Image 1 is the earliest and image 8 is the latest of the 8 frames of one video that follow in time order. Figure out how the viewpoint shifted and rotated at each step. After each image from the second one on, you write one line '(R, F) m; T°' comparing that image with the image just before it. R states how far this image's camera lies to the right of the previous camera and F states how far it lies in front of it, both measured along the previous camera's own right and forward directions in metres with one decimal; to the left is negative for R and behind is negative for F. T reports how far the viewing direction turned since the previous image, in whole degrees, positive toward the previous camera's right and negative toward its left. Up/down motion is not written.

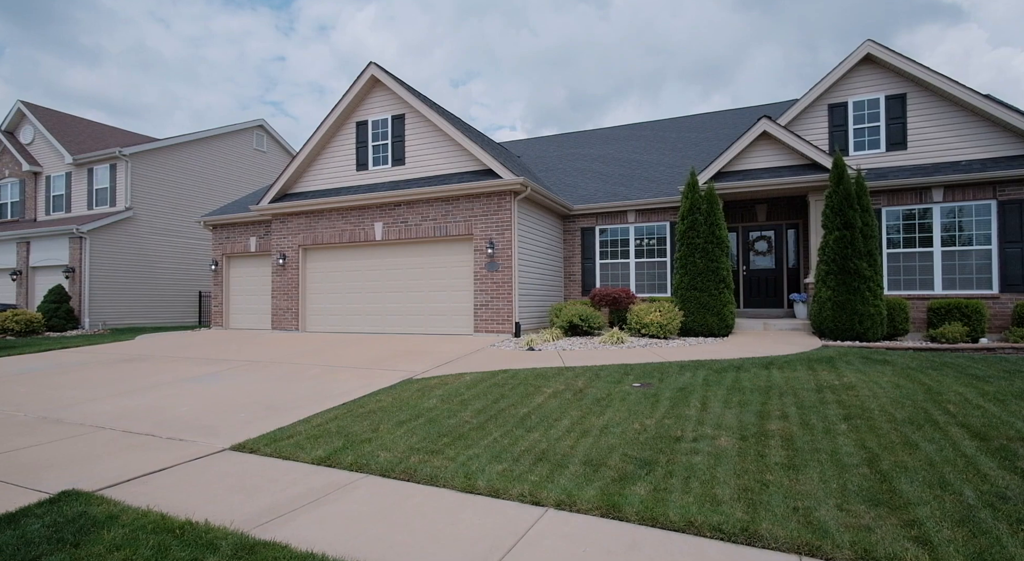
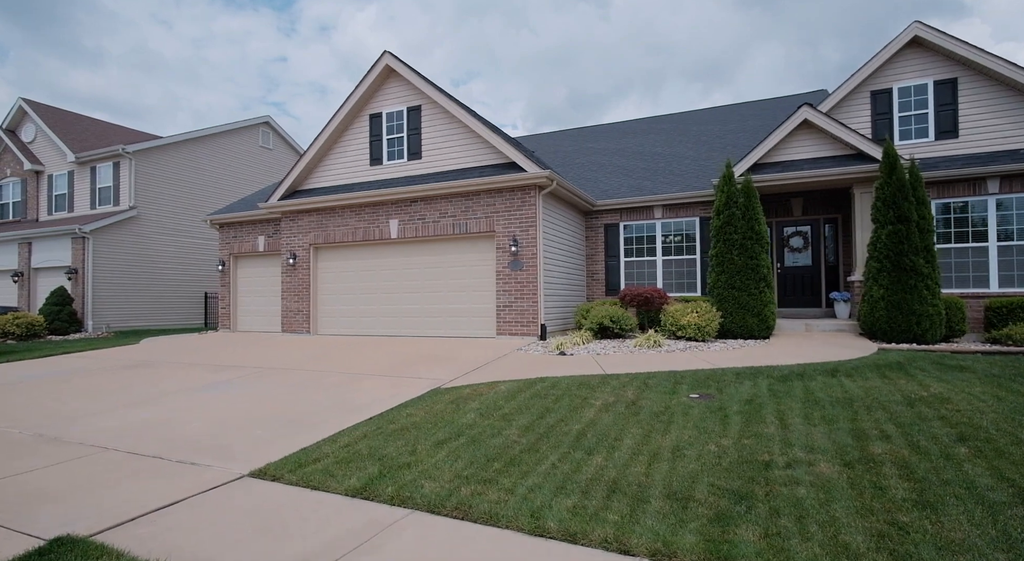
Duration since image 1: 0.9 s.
(-0.4, +0.6) m; 0°
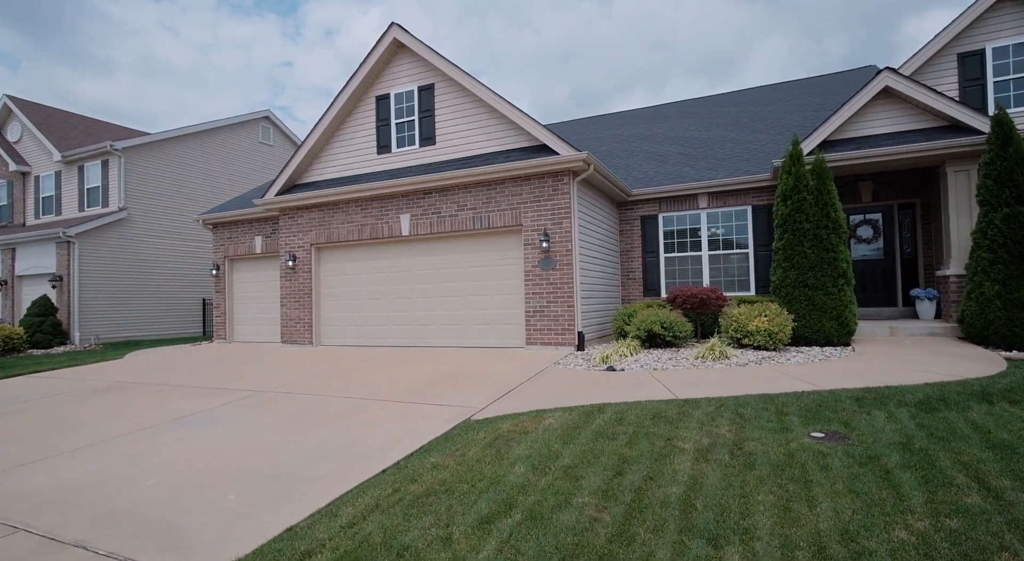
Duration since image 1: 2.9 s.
(-0.4, +1.5) m; -1°
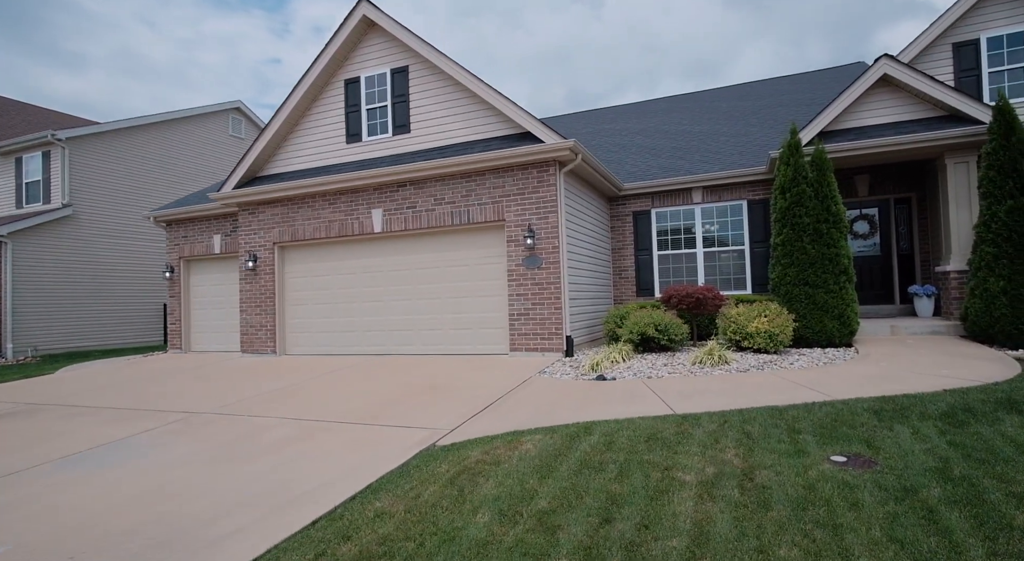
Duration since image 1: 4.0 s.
(+0.2, +0.7) m; +1°
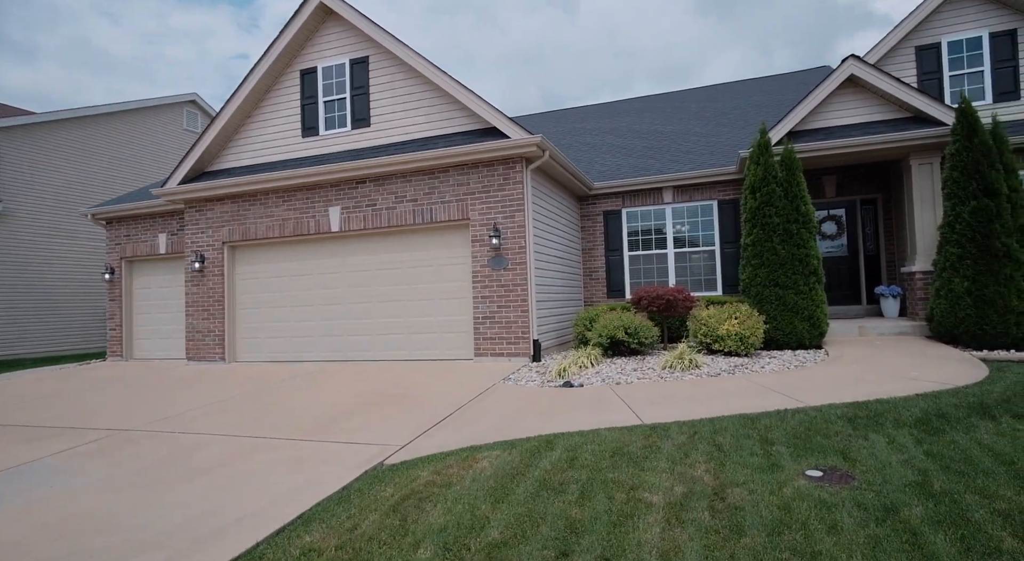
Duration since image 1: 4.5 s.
(+0.1, +0.3) m; +3°
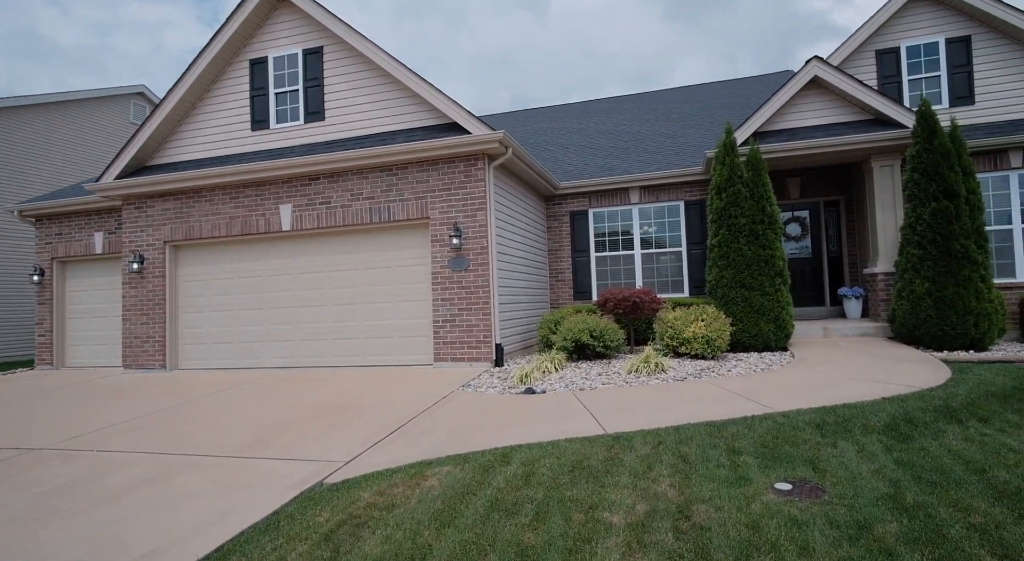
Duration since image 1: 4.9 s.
(+0.1, +0.3) m; +3°
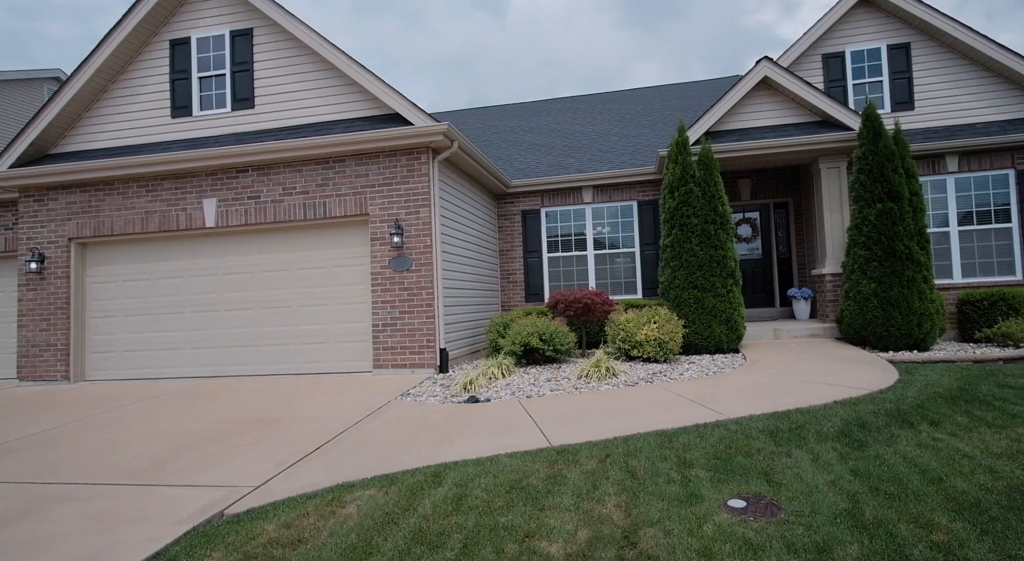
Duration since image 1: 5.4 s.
(+0.2, +0.4) m; +4°
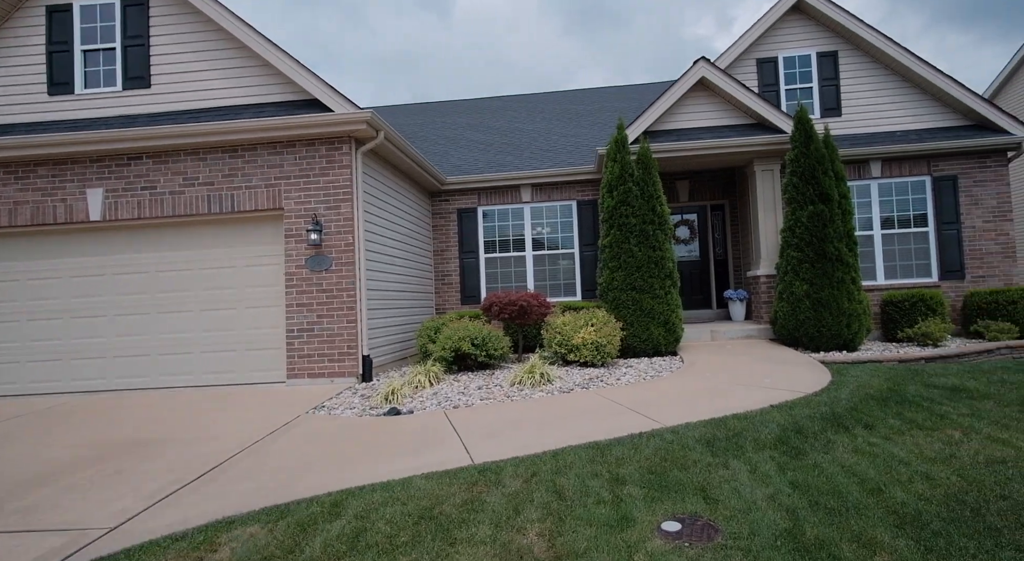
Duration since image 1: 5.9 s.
(+0.2, +0.4) m; +6°
